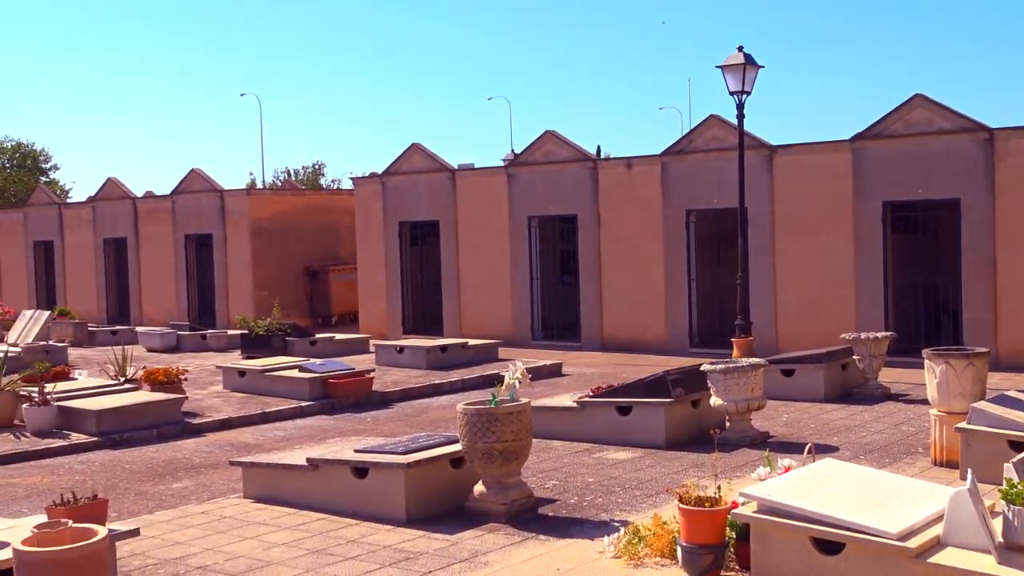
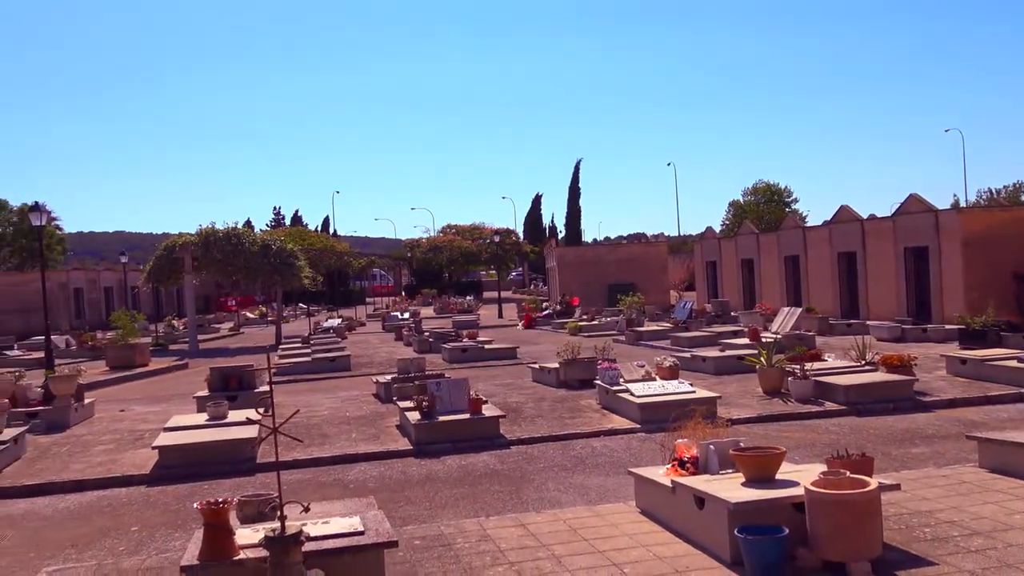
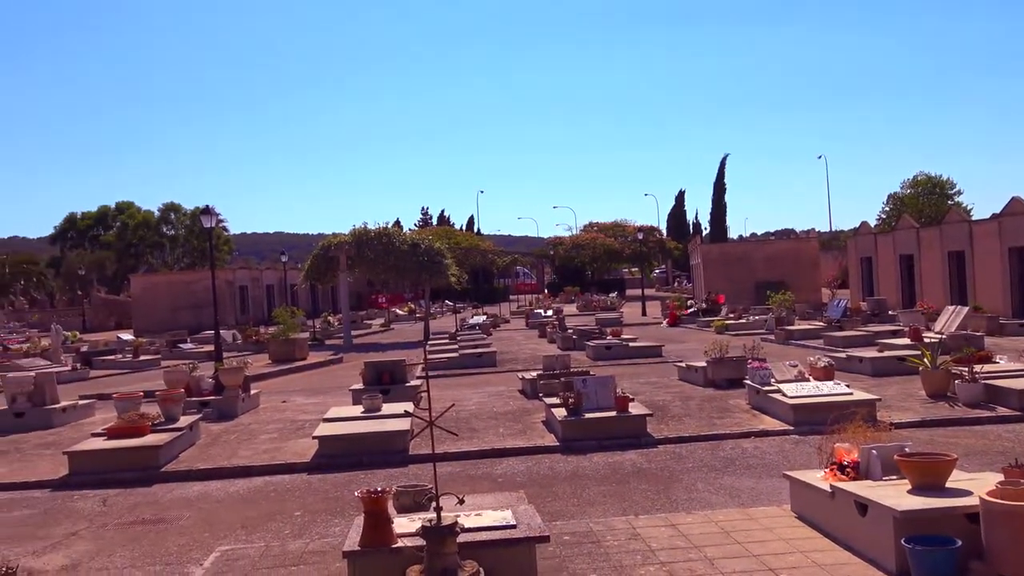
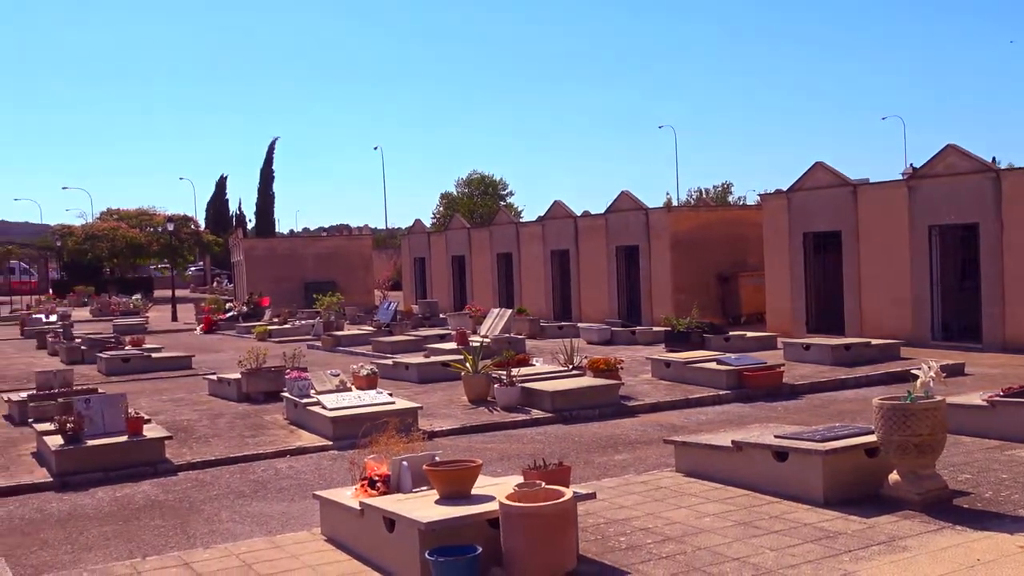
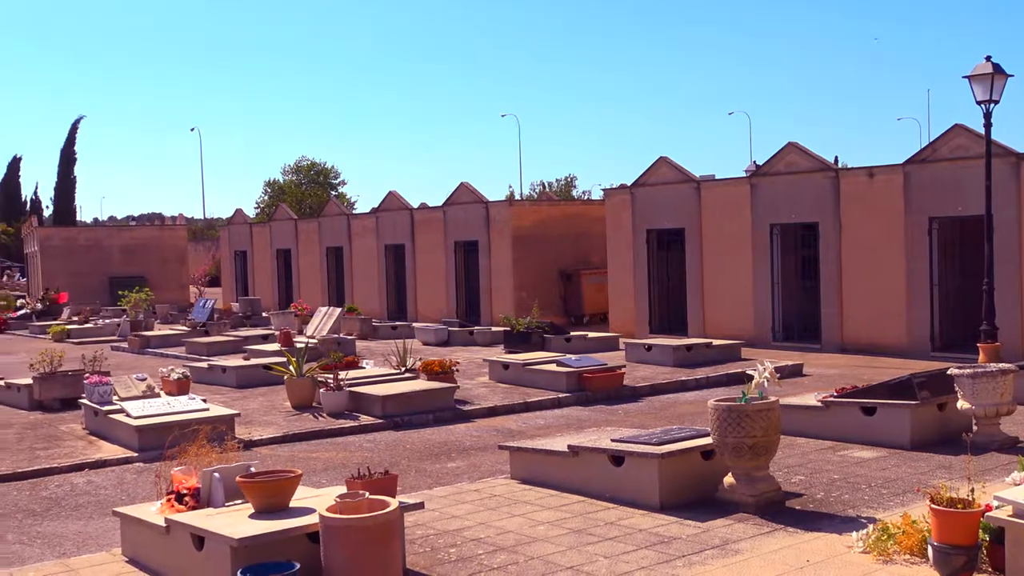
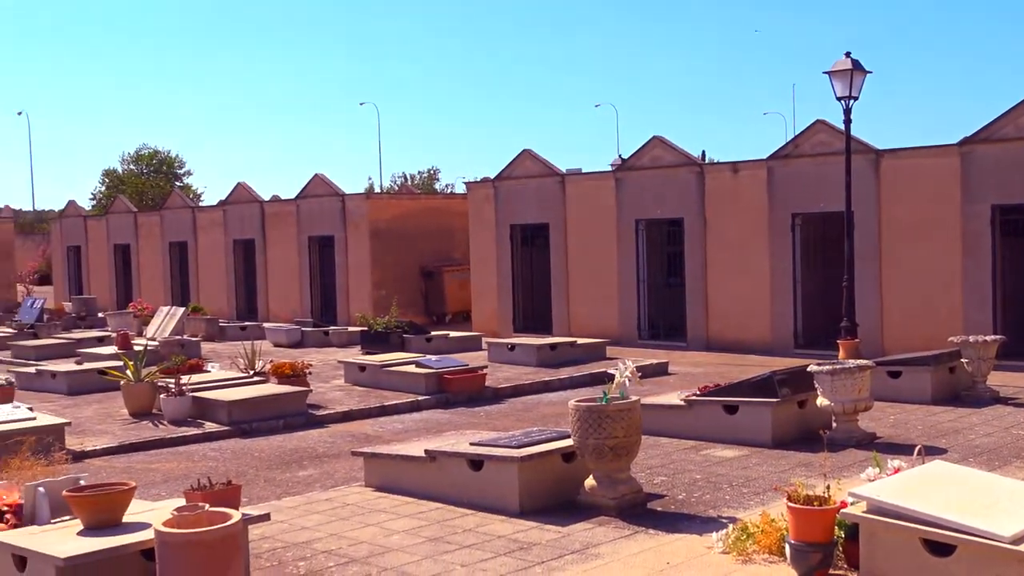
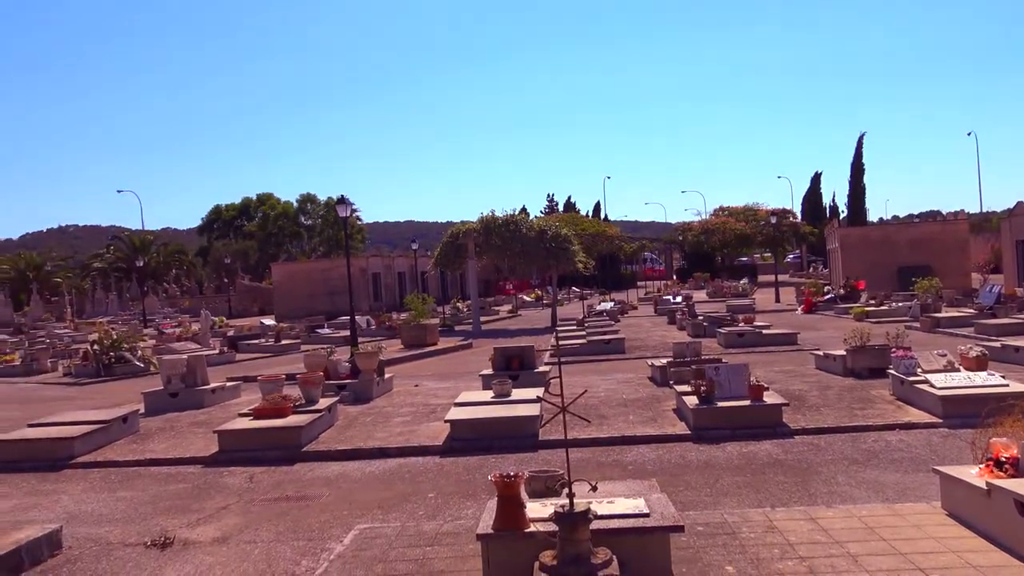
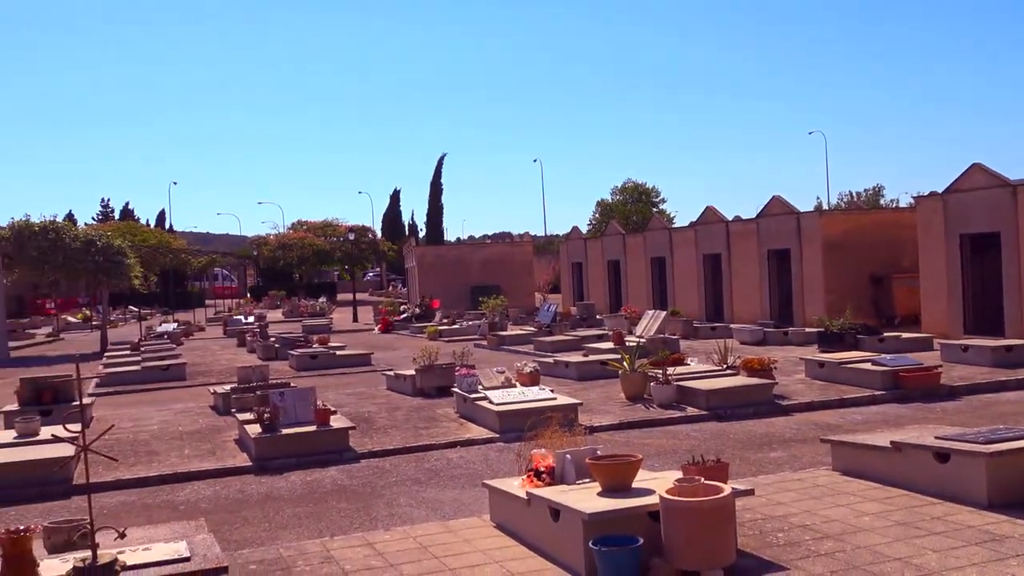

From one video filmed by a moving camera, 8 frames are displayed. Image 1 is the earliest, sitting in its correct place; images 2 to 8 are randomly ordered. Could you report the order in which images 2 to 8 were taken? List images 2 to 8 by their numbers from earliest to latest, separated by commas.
6, 5, 4, 8, 2, 3, 7
